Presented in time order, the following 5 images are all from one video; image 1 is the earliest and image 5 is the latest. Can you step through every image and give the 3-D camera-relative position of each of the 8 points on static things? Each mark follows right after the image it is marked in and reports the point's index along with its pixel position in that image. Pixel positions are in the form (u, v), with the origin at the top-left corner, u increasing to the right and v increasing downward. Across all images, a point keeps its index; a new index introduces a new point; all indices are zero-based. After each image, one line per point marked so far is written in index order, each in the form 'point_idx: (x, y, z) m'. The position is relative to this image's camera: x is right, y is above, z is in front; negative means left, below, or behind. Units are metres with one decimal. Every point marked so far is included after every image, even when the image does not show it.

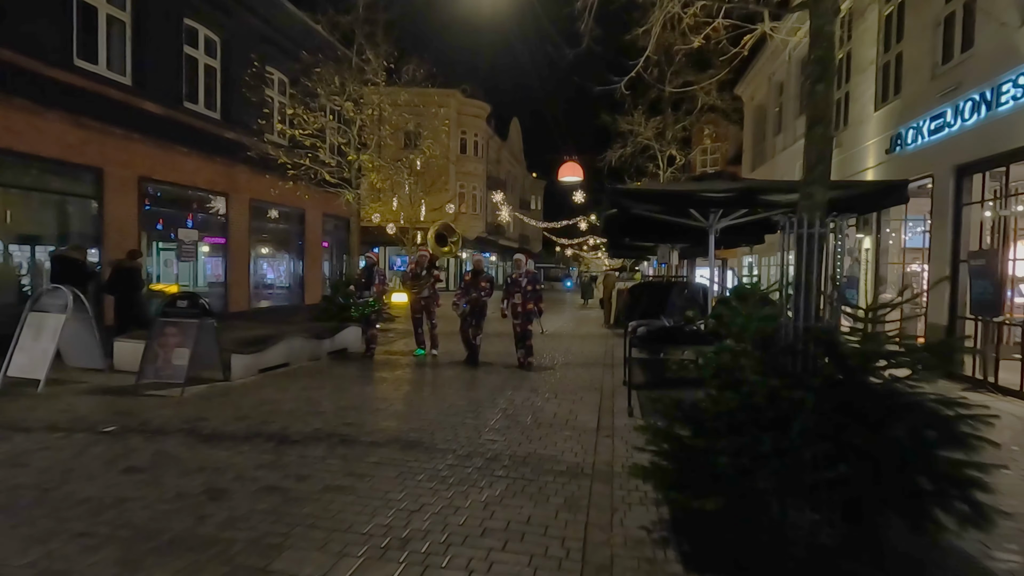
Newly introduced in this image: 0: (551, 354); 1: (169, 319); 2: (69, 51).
0: (+0.9, -1.5, +12.4) m
1: (-5.1, -0.5, +8.0) m
2: (-9.5, +5.1, +11.6) m
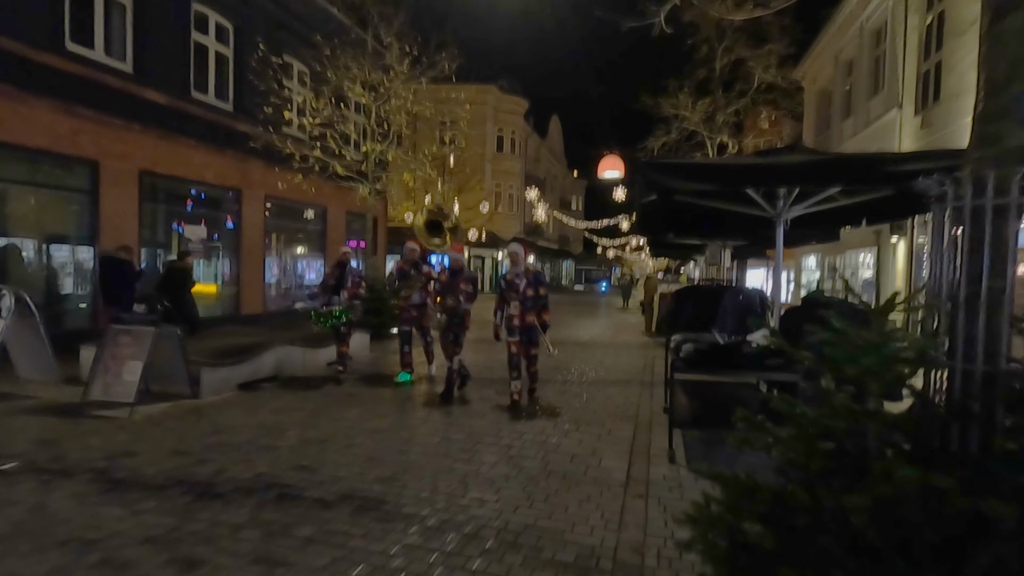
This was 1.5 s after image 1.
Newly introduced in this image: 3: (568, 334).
0: (+1.4, -1.6, +10.8) m
1: (-5.0, -0.5, +6.9) m
2: (-9.0, +5.1, +10.8) m
3: (+1.8, -1.4, +16.7) m
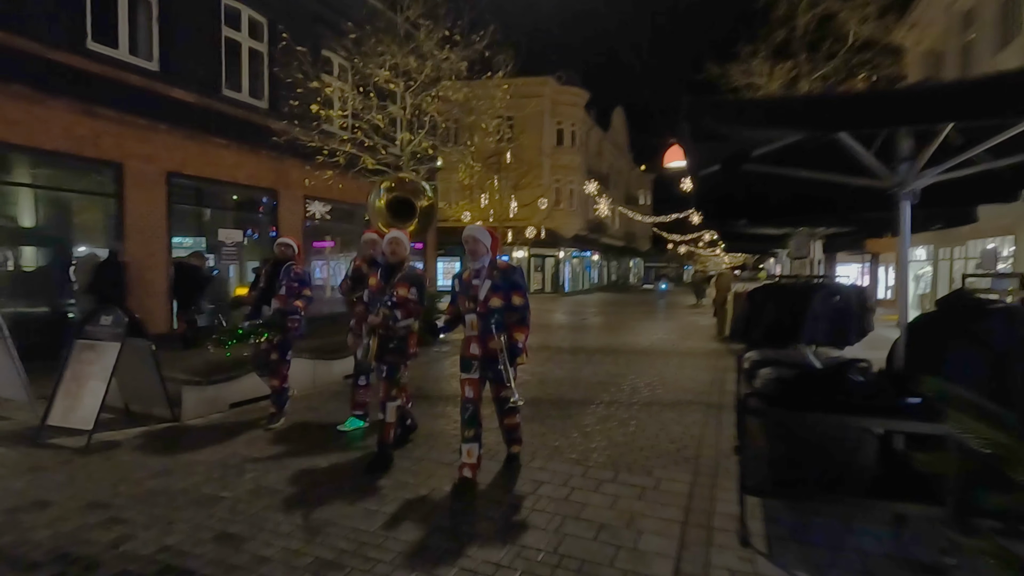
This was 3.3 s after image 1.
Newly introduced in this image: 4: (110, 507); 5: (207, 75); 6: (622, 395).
0: (+2.1, -1.6, +9.1) m
1: (-4.8, -0.6, +6.0) m
2: (-8.4, +5.0, +10.4) m
3: (+3.2, -1.4, +14.9) m
4: (-3.1, -1.7, +4.2) m
5: (-7.3, +5.1, +12.9) m
6: (+1.7, -1.6, +8.1) m
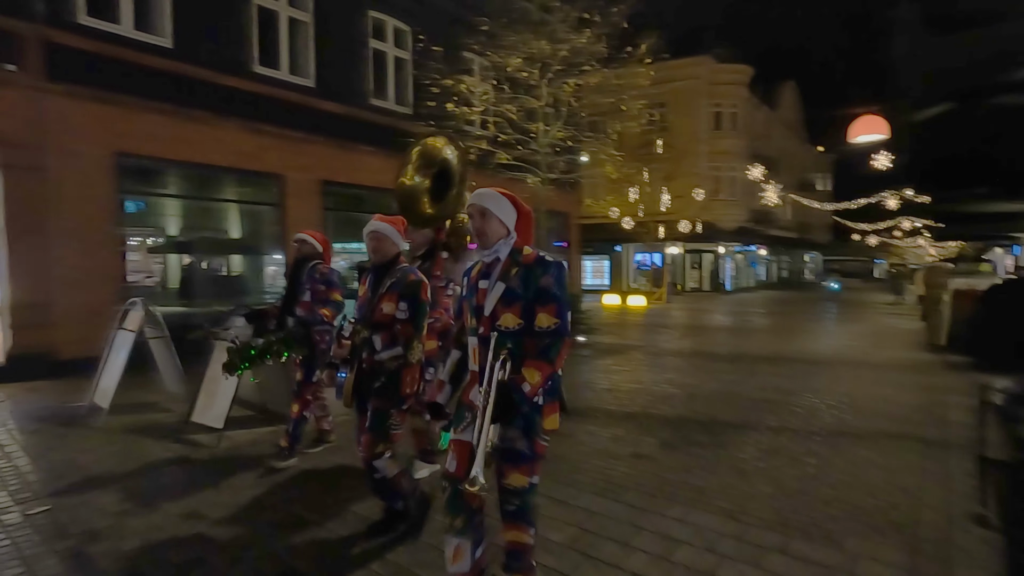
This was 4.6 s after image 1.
0: (+4.1, -1.6, +7.3) m
1: (-3.4, -0.6, +6.2) m
2: (-5.6, +4.9, +11.5) m
3: (+6.8, -1.4, +12.5) m
4: (-2.3, -1.7, +4.0) m
5: (-3.9, +5.1, +13.5) m
6: (+3.4, -1.6, +6.5) m
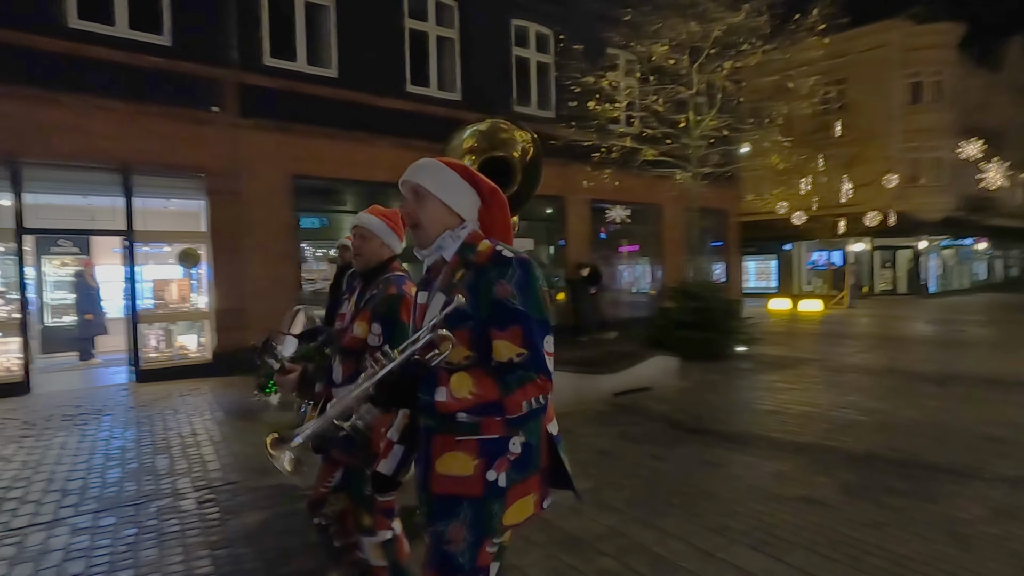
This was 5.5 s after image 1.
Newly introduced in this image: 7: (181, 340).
0: (+5.7, -1.6, +5.5) m
1: (-1.8, -0.7, +6.5) m
2: (-2.5, +4.8, +12.2) m
3: (+9.7, -1.4, +9.8) m
4: (-1.4, -1.8, +4.1) m
5: (-0.3, +4.9, +13.7) m
6: (+4.8, -1.6, +4.9) m
7: (-6.2, -1.0, +10.1) m
